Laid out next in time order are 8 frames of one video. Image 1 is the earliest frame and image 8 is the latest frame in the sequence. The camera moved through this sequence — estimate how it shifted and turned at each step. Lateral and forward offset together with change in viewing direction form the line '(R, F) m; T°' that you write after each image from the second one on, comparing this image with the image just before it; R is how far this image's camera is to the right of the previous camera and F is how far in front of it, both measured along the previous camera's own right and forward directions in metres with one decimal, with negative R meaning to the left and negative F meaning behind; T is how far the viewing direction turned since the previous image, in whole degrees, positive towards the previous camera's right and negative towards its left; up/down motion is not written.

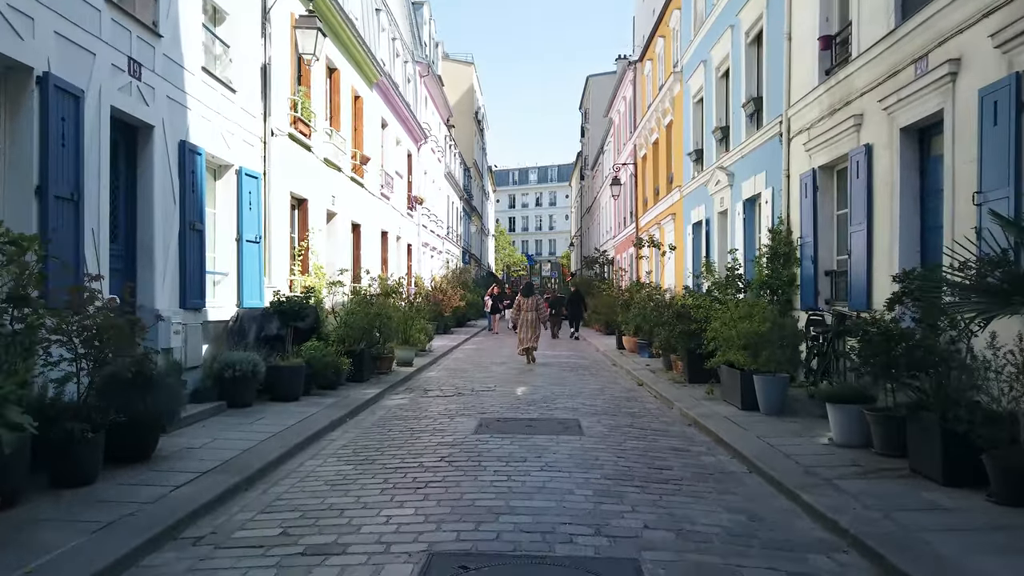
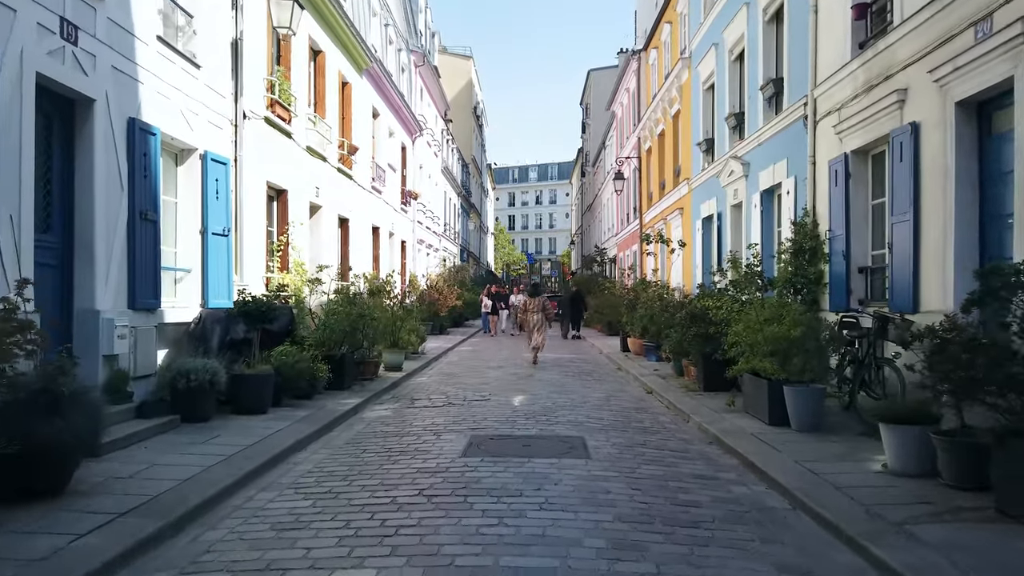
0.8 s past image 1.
(0.0, +1.1) m; 0°
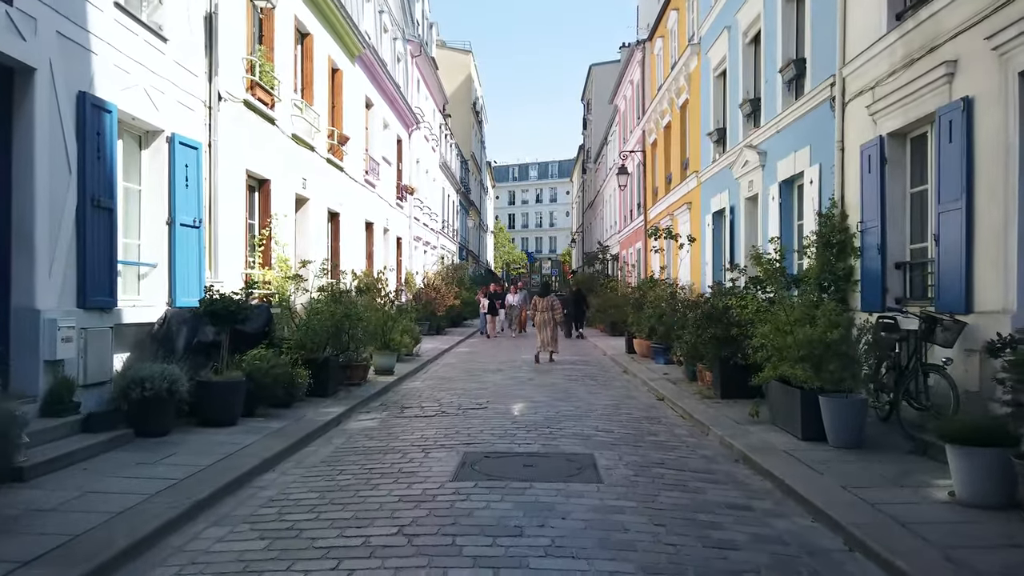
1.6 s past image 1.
(0.0, +0.9) m; 0°
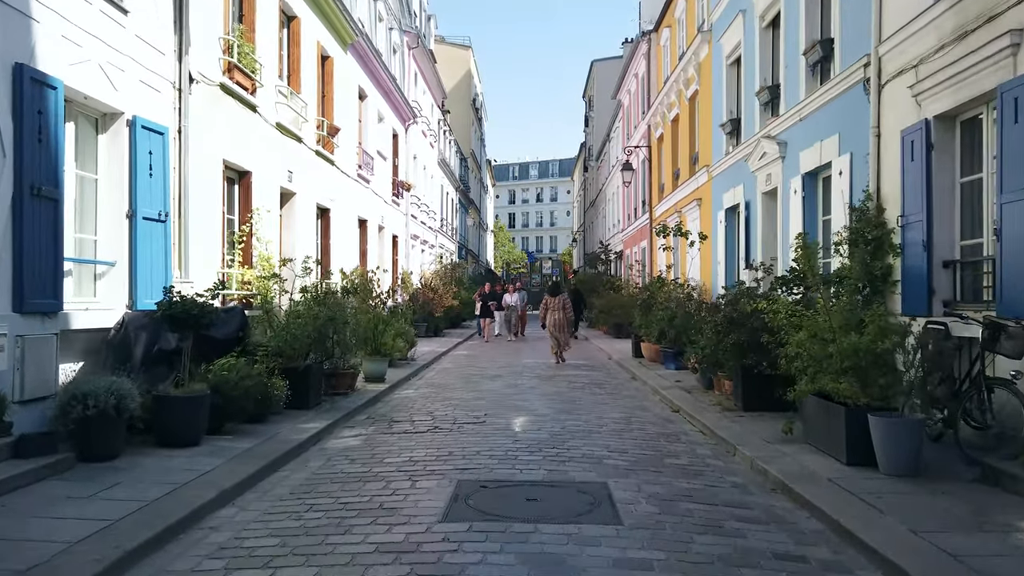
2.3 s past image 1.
(0.0, +0.9) m; 0°
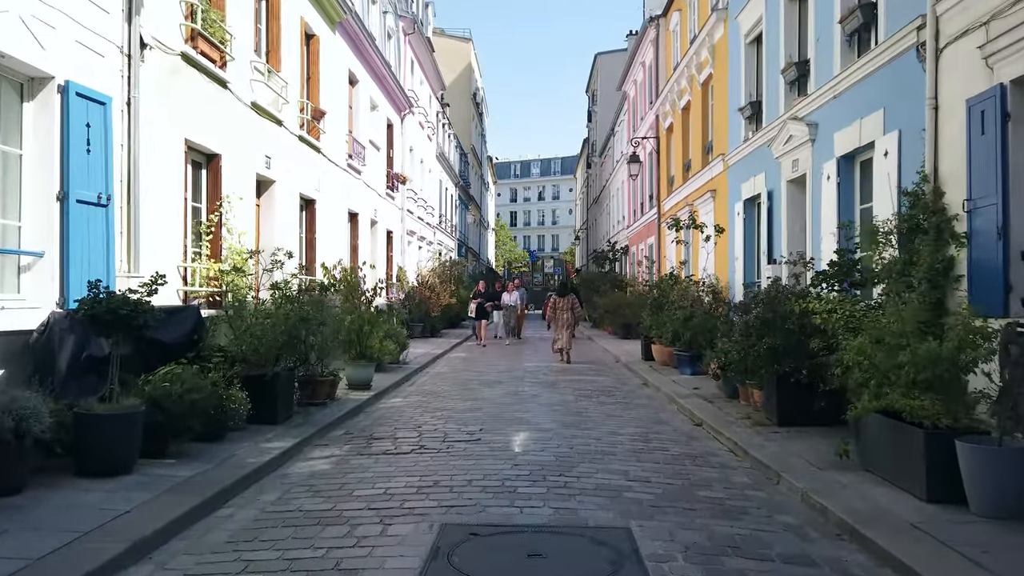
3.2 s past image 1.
(0.0, +1.2) m; 0°
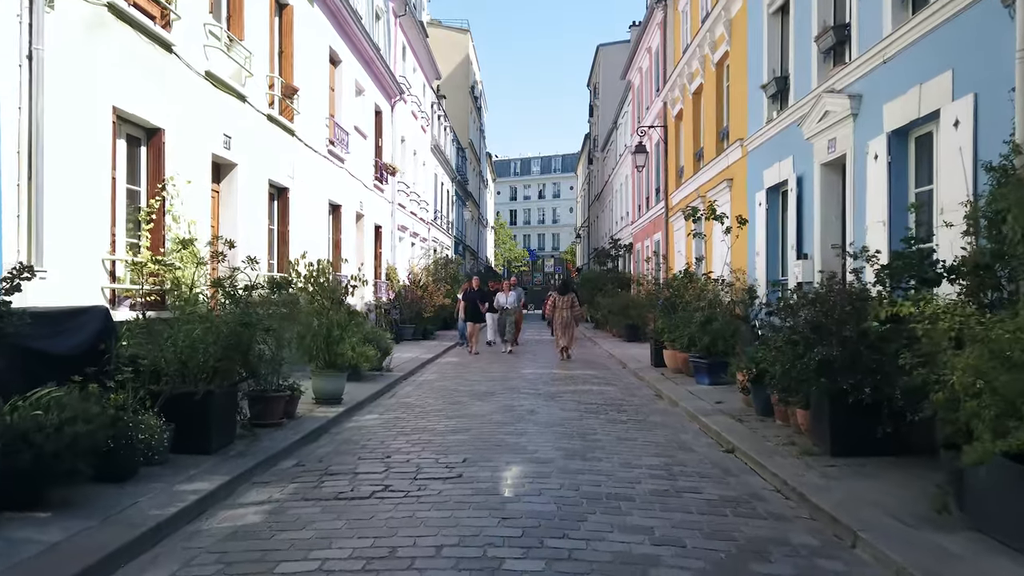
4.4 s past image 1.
(+0.1, +1.5) m; 0°
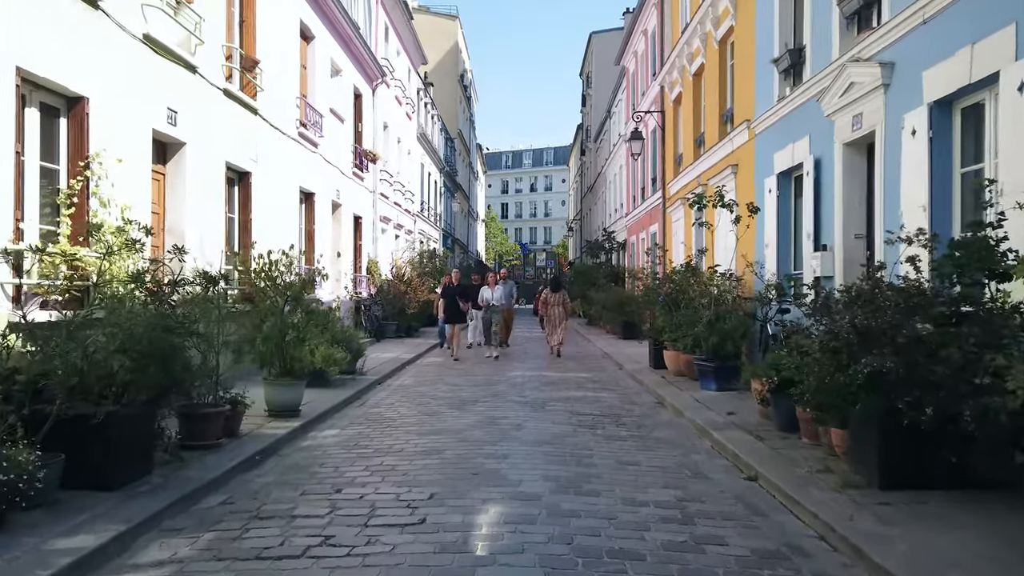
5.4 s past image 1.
(+0.1, +1.2) m; +1°
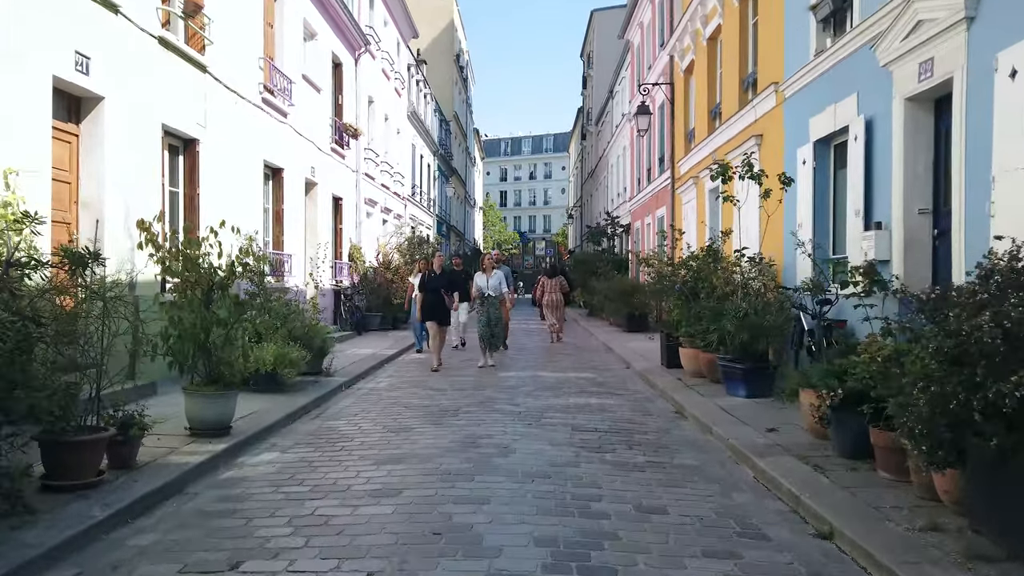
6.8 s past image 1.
(+0.1, +1.6) m; 0°
